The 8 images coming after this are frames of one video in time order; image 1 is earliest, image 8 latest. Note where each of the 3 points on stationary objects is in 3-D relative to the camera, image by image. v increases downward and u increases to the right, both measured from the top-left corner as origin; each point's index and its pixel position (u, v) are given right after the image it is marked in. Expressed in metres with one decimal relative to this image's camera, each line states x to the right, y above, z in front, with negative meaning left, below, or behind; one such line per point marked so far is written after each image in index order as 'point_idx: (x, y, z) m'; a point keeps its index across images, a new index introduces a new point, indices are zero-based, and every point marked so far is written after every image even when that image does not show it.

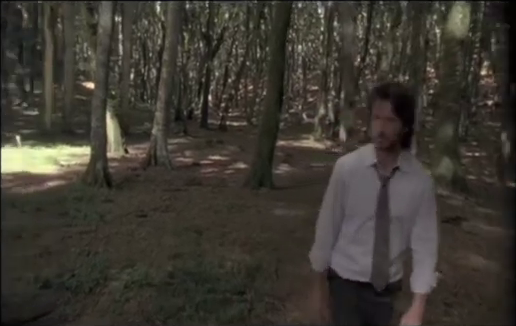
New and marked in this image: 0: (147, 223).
0: (-3.4, -1.8, +13.7) m
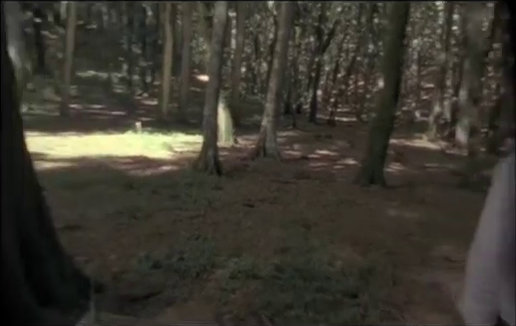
0: (-0.1, -1.5, +13.3) m
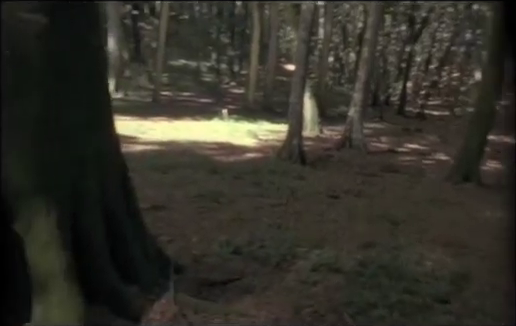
0: (+2.2, -1.2, +12.8) m
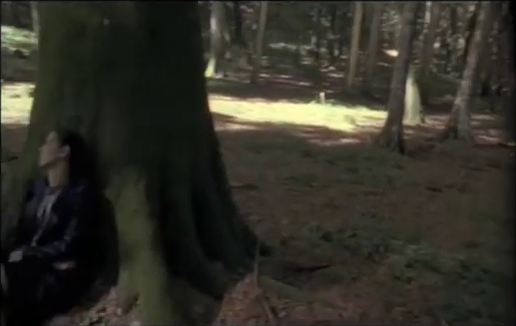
0: (+4.6, -0.9, +11.8) m
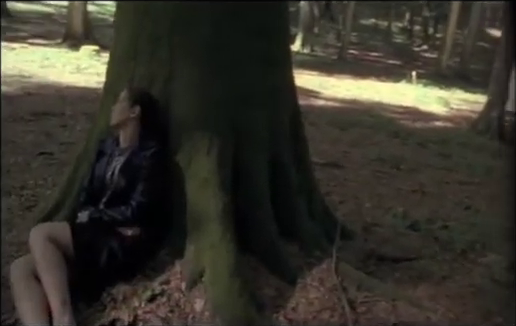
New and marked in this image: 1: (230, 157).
0: (+6.5, -0.7, +10.2) m
1: (-0.3, +0.1, +4.7) m
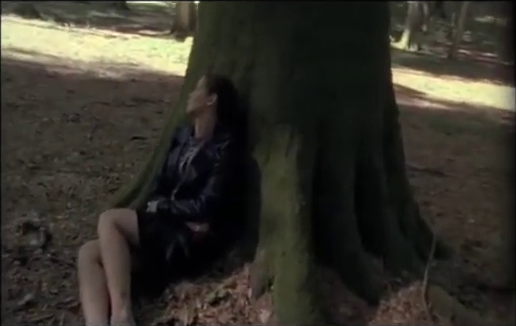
0: (+8.2, -1.2, +8.3) m
1: (+0.5, +0.1, +4.2) m
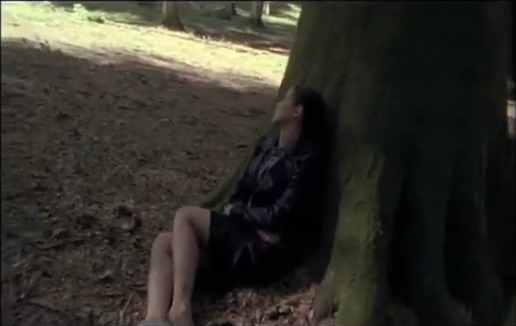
0: (+9.4, -2.7, +5.9) m
1: (+1.2, -0.2, +3.9) m
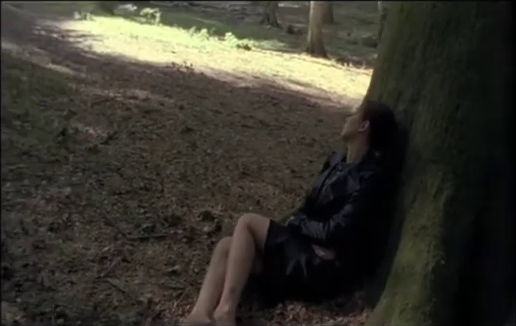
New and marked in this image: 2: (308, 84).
0: (+9.8, -3.6, +2.8) m
1: (+1.6, -0.4, +3.6) m
2: (+2.1, +3.5, +19.8) m
